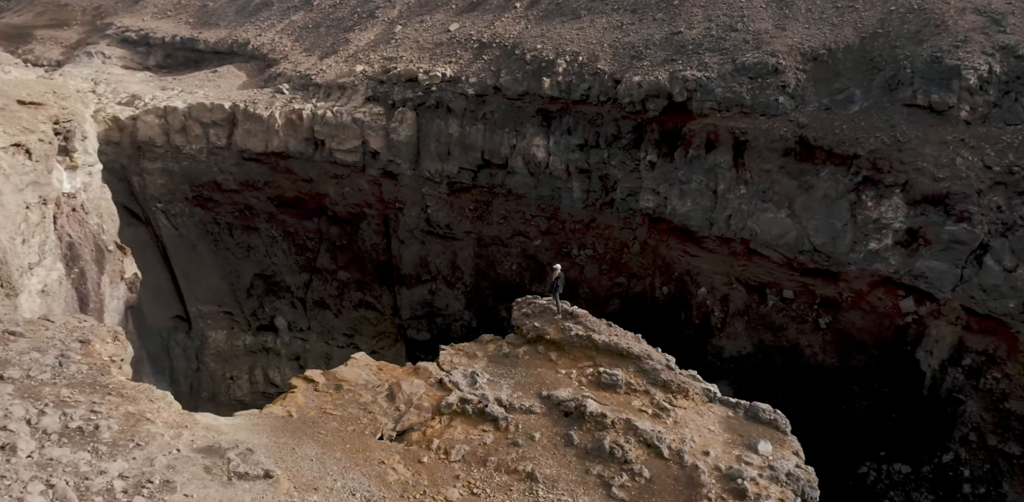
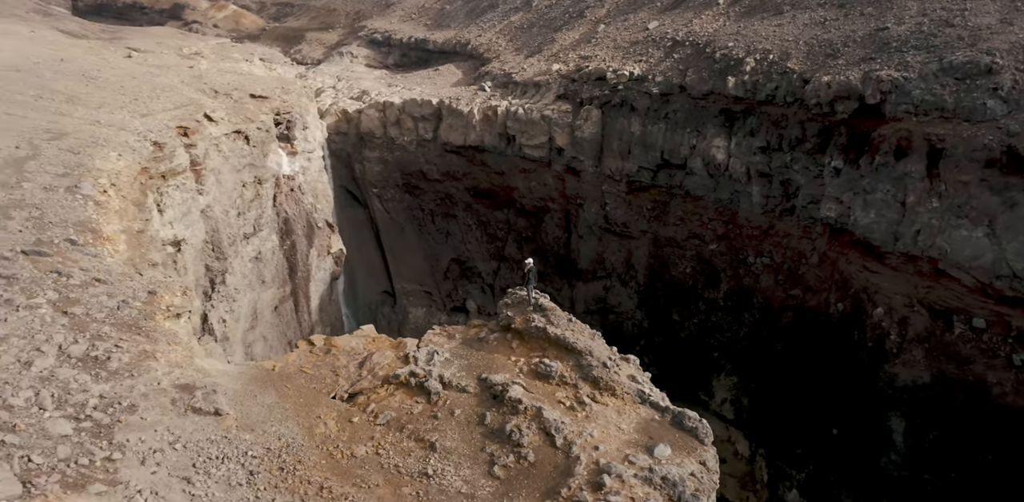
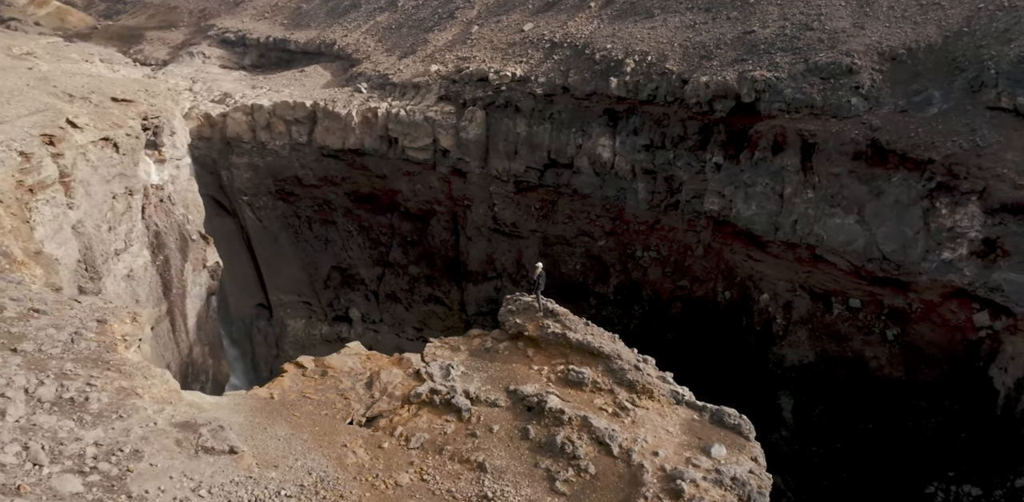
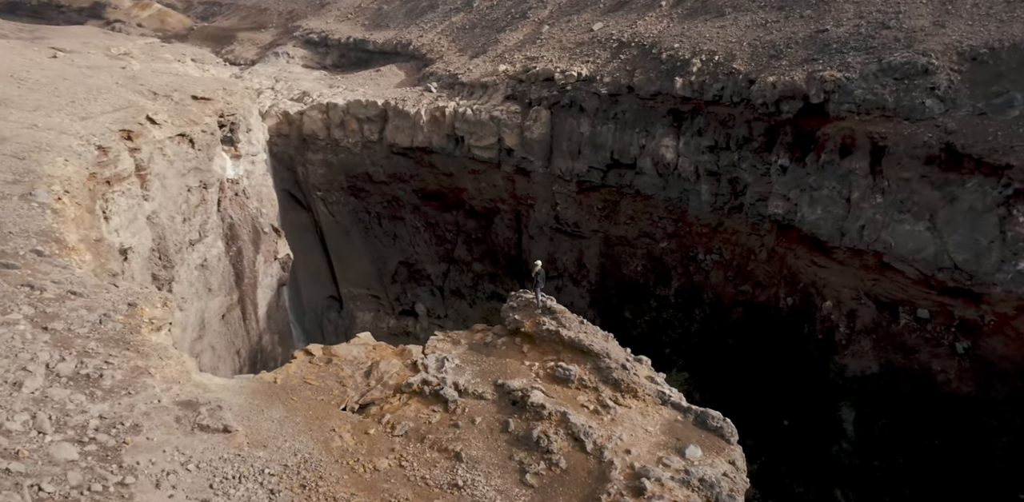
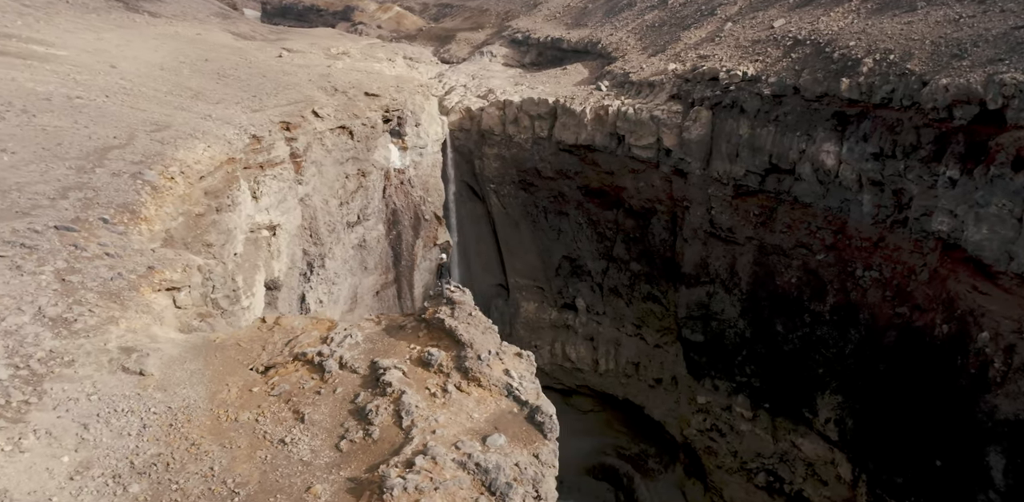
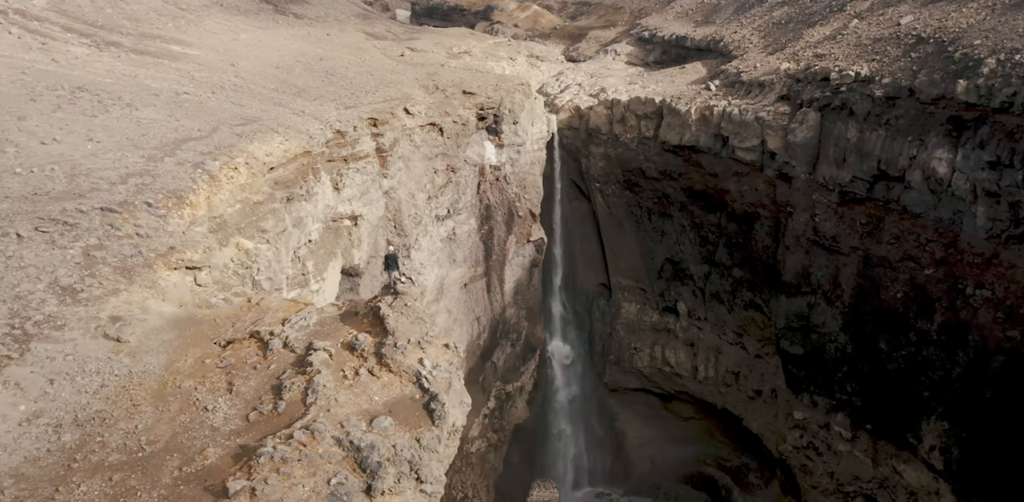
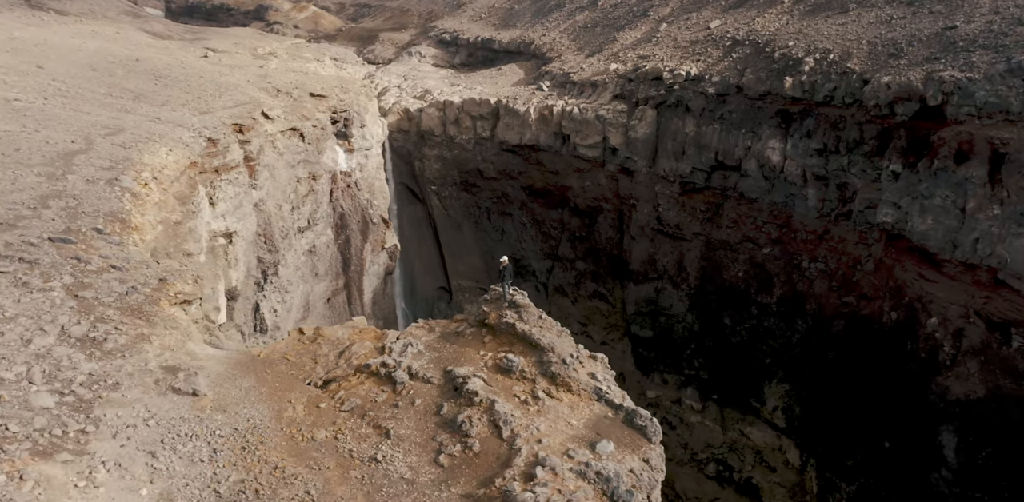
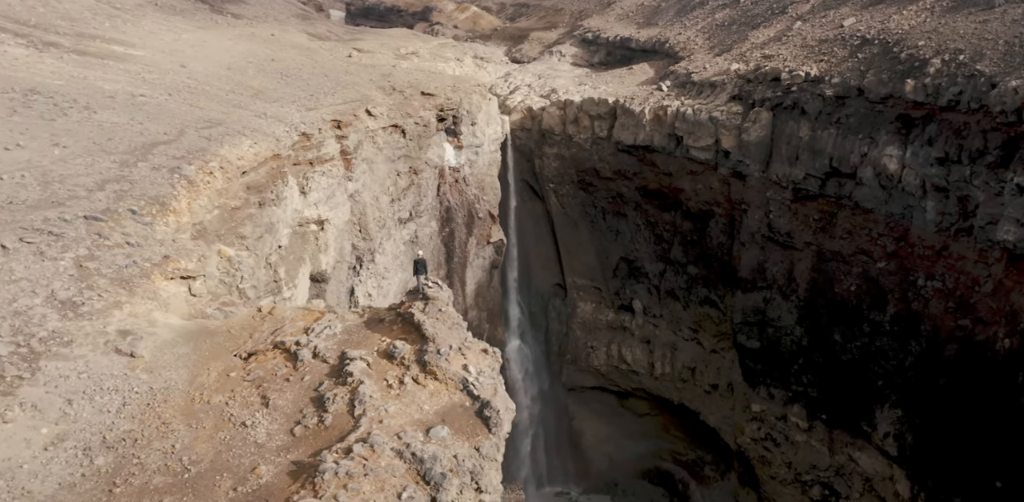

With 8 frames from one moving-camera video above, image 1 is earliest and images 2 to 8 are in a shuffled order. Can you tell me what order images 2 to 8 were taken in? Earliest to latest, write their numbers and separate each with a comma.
3, 4, 2, 7, 5, 8, 6
